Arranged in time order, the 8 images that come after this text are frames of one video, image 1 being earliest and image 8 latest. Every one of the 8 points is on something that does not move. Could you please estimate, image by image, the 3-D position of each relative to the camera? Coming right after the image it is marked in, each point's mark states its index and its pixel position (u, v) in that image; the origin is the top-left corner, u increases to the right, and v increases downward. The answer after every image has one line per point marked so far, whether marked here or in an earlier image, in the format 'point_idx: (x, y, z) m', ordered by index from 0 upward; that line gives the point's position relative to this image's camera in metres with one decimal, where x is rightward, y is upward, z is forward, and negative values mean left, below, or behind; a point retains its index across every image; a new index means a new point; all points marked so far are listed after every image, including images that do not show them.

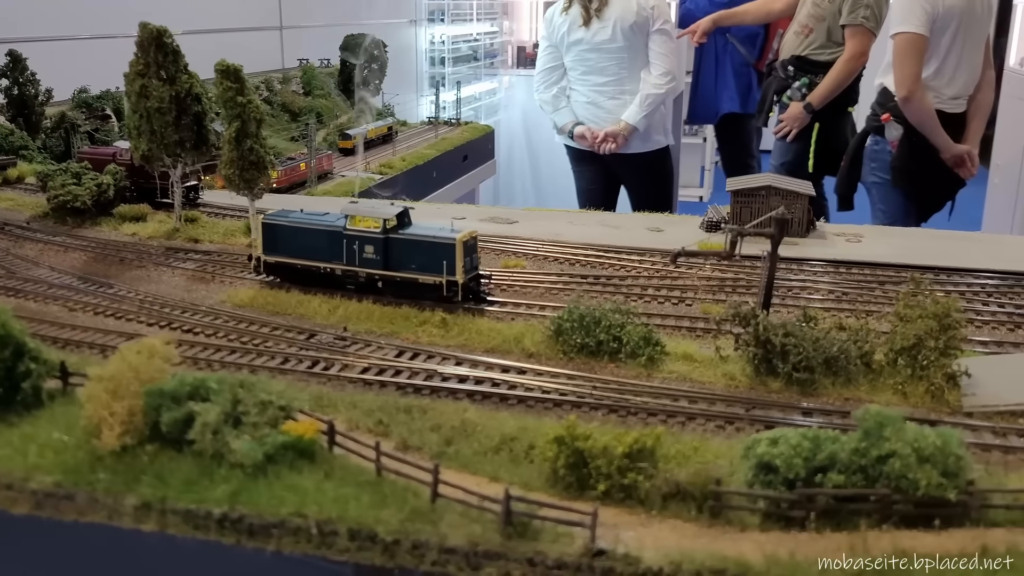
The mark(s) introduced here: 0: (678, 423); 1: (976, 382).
0: (+2.0, -1.6, +11.8) m
1: (+6.0, -1.2, +12.7) m
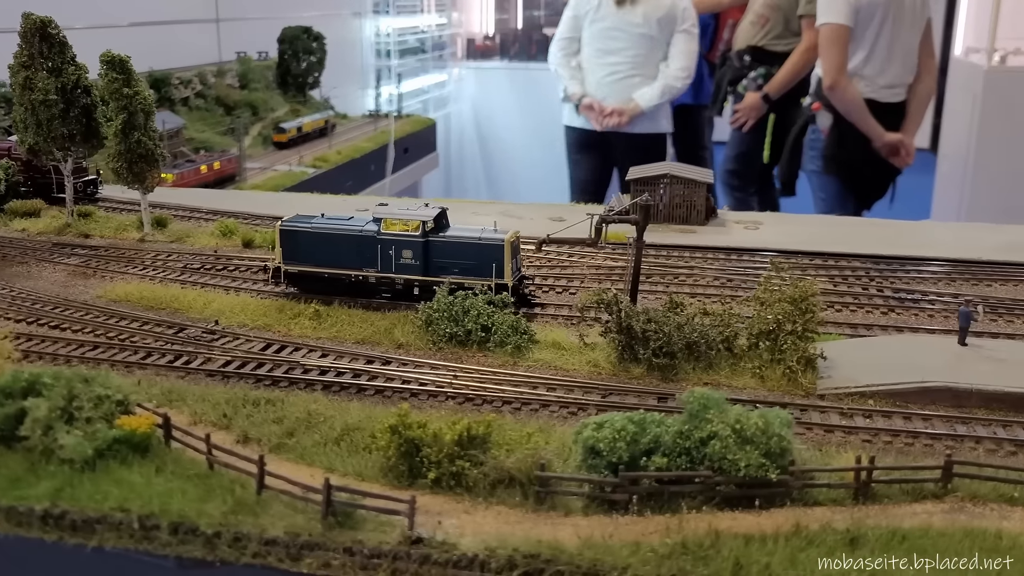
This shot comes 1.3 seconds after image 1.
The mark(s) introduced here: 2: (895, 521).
0: (+0.2, -1.5, +11.8) m
1: (+4.2, -1.0, +12.9) m
2: (+3.5, -2.2, +9.1) m
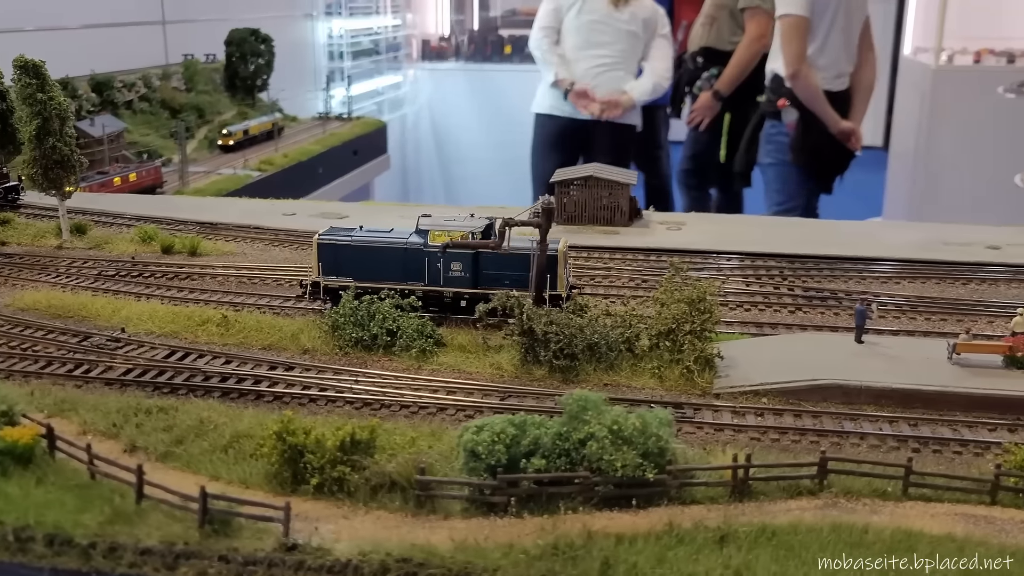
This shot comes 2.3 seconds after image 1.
0: (-1.0, -1.5, +11.9) m
1: (+2.9, -1.0, +13.1) m
2: (+2.4, -2.2, +9.3) m
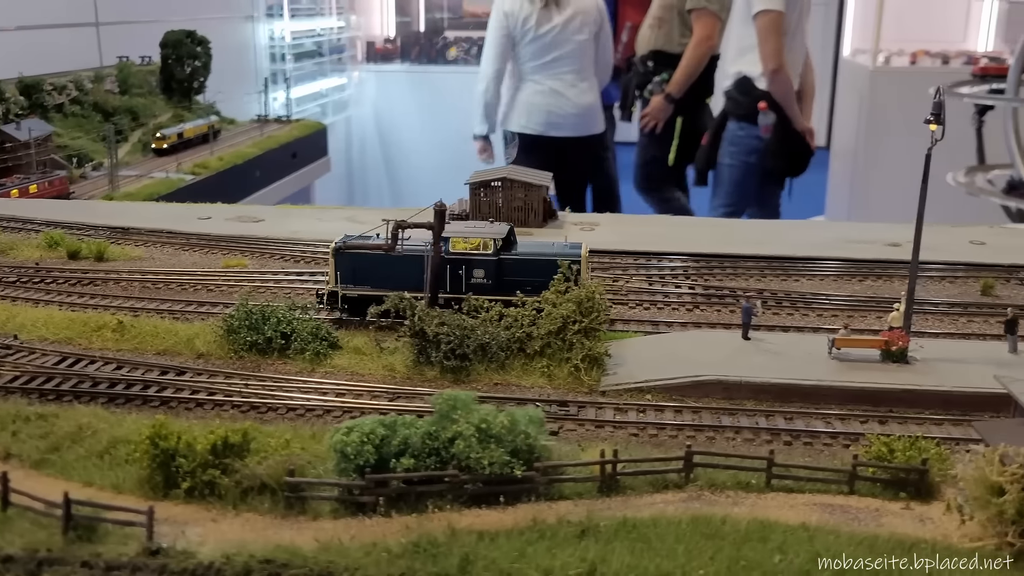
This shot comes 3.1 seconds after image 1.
0: (-2.4, -1.6, +11.9) m
1: (+1.5, -1.0, +13.3) m
2: (+1.1, -2.2, +9.5) m
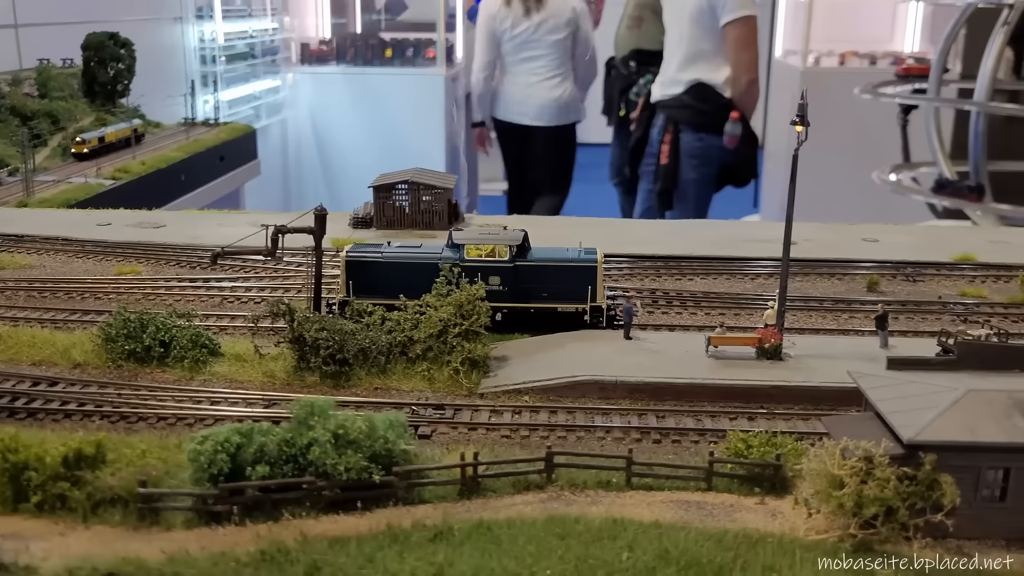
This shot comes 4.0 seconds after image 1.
0: (-3.9, -1.6, +11.8) m
1: (-0.1, -1.0, +13.4) m
2: (-0.2, -2.2, +9.5) m
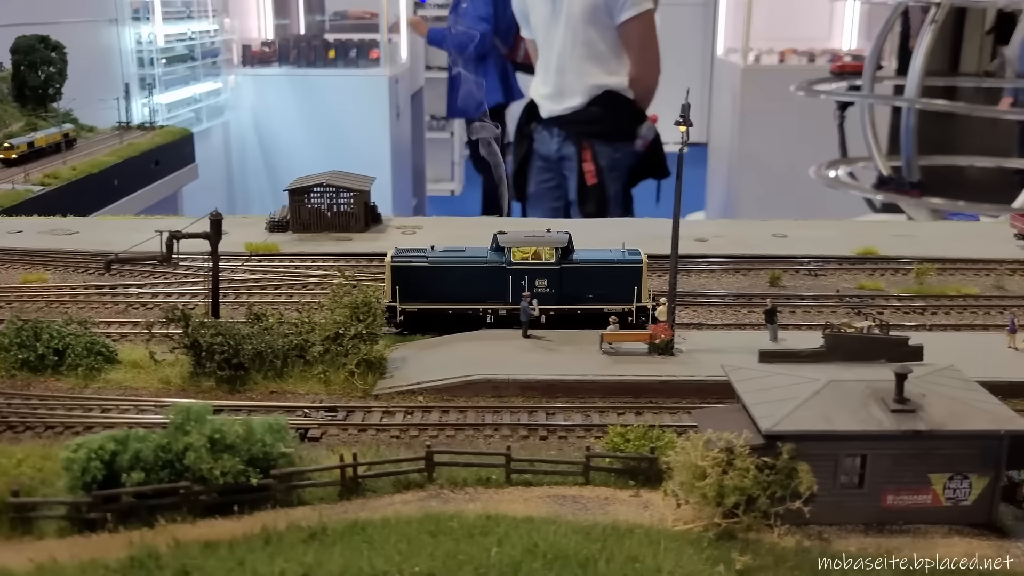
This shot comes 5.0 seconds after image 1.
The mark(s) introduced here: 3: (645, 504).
0: (-5.2, -1.7, +11.7) m
1: (-1.5, -1.1, +13.5) m
2: (-1.4, -2.2, +9.6) m
3: (+1.3, -2.2, +9.9) m
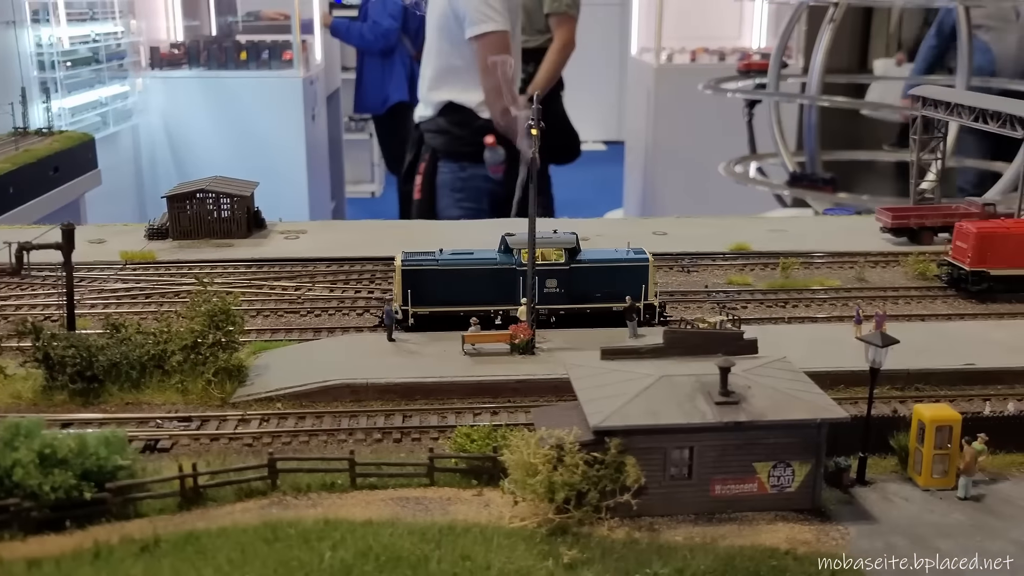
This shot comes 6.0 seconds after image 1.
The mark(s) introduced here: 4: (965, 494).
0: (-6.9, -1.9, +11.4) m
1: (-3.4, -1.2, +13.4) m
2: (-3.0, -2.3, +9.6) m
3: (-0.3, -2.2, +10.1) m
4: (+4.7, -2.1, +10.2) m
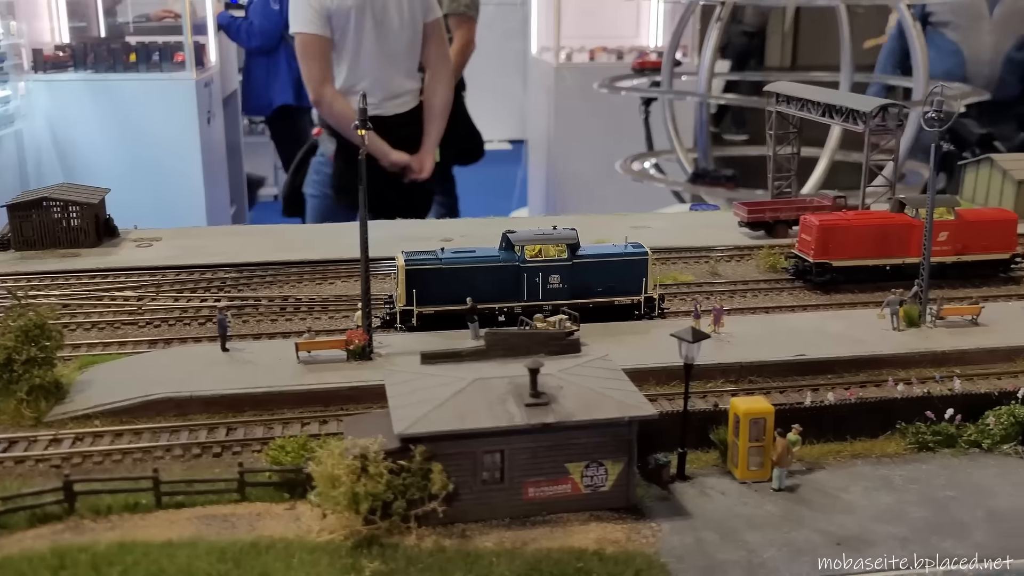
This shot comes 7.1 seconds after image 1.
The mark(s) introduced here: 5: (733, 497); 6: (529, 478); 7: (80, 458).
0: (-8.9, -2.2, +10.5) m
1: (-5.6, -1.3, +12.8) m
2: (-4.8, -2.4, +9.0) m
3: (-2.1, -2.3, +9.7) m
4: (+2.8, -2.1, +10.3) m
5: (+2.3, -2.2, +10.3) m
6: (+0.2, -1.9, +9.6) m
7: (-4.9, -1.9, +11.0) m
